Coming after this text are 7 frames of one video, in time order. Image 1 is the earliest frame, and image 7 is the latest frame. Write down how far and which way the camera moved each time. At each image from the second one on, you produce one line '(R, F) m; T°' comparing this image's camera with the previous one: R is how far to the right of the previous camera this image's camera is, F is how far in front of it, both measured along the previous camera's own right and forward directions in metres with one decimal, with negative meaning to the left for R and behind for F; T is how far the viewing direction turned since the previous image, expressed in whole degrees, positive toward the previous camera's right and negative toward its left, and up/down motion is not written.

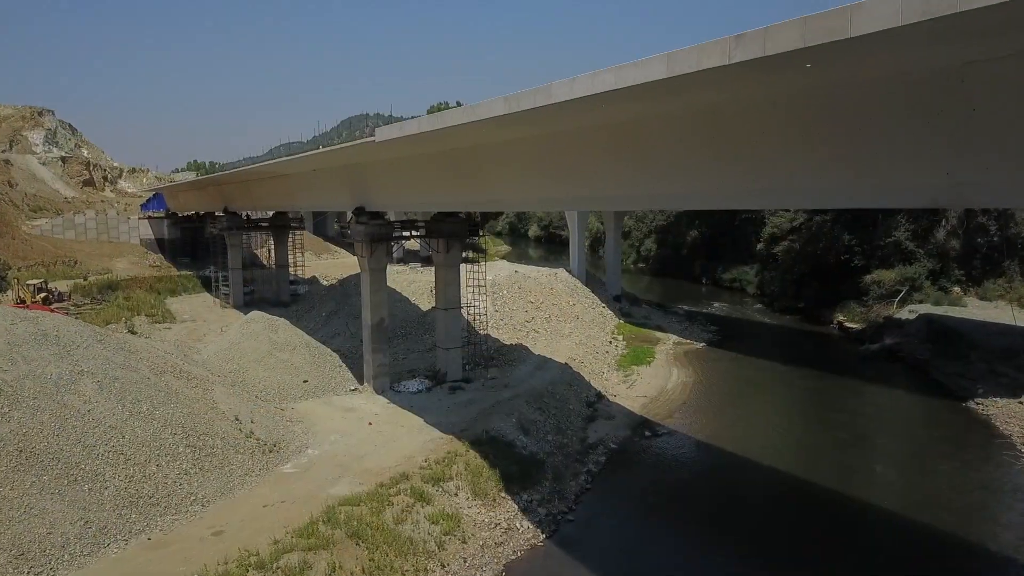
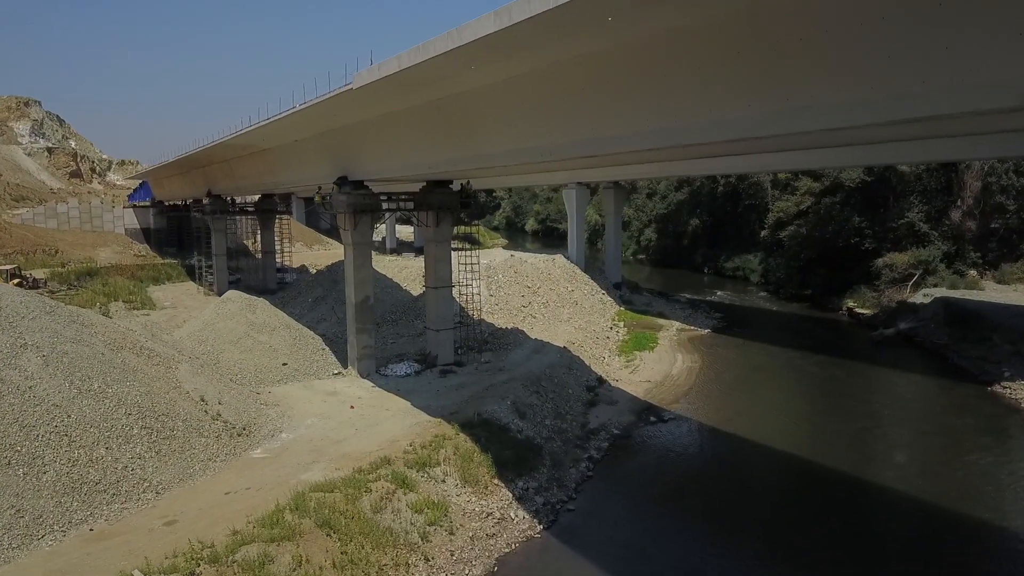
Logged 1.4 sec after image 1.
(+0.1, +1.3) m; 0°
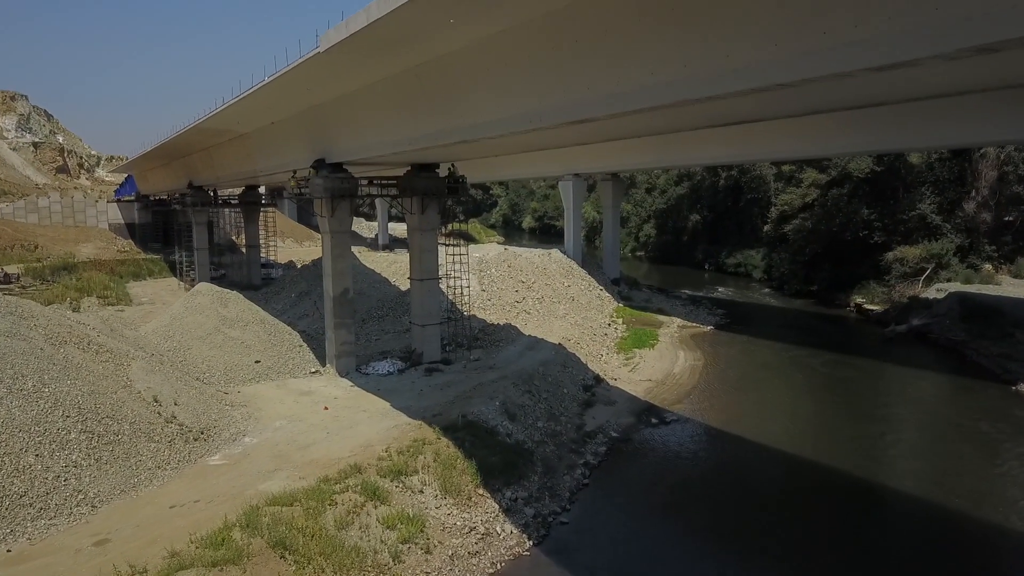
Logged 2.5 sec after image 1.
(+0.2, +1.3) m; 0°
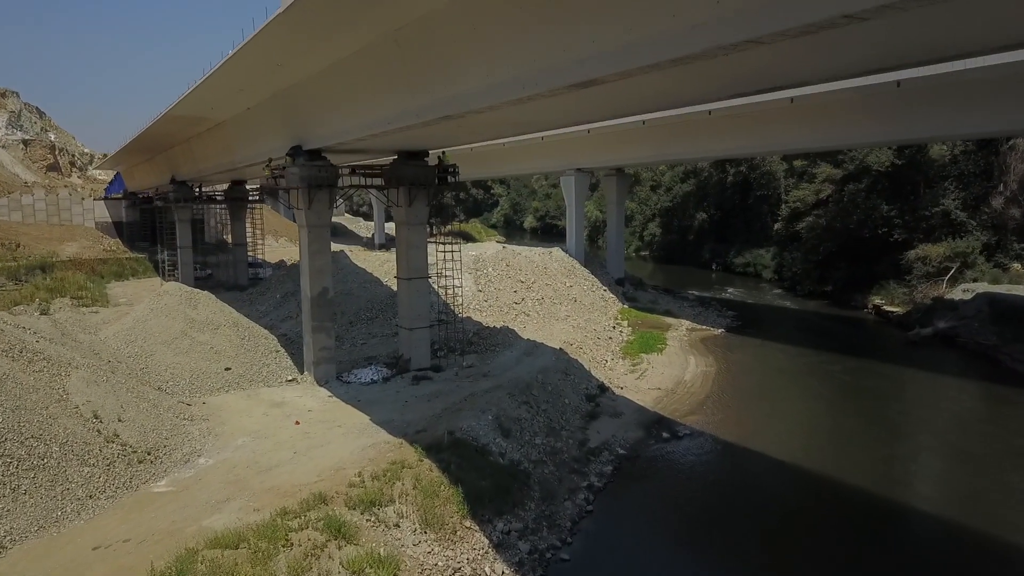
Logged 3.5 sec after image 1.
(+0.1, +1.5) m; 0°
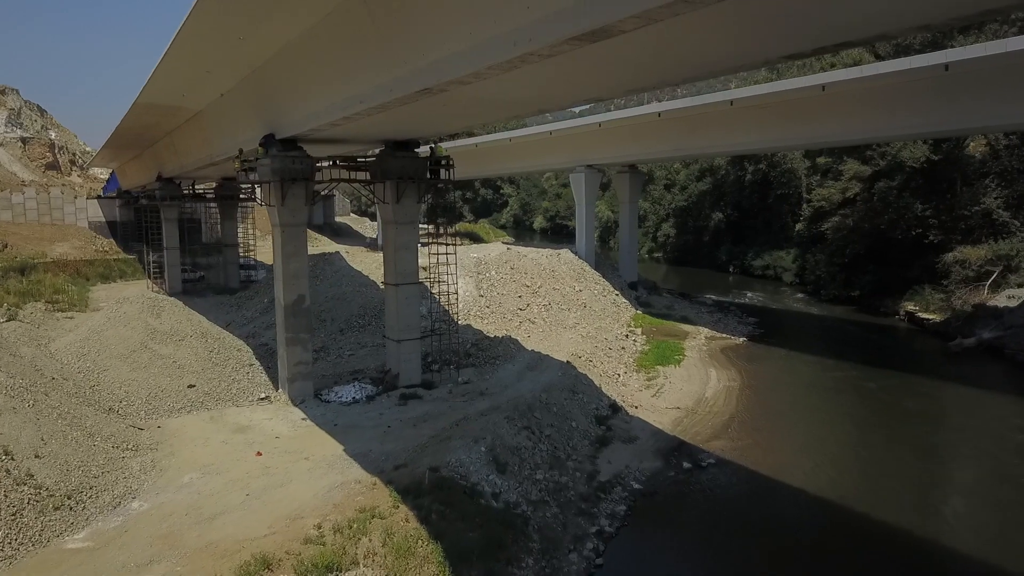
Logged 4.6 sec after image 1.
(+0.2, +1.8) m; -1°
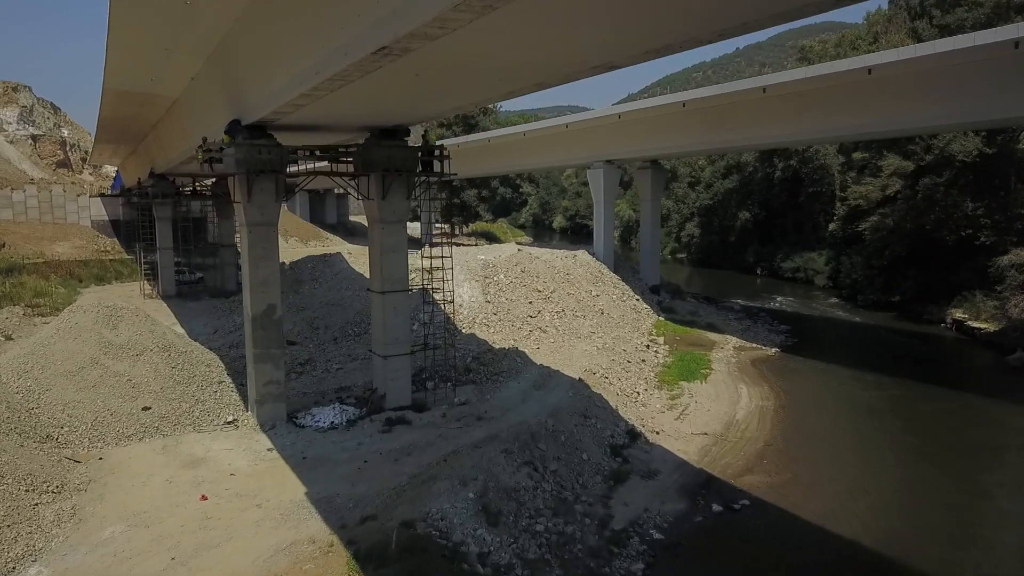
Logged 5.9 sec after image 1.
(+0.3, +1.8) m; -2°
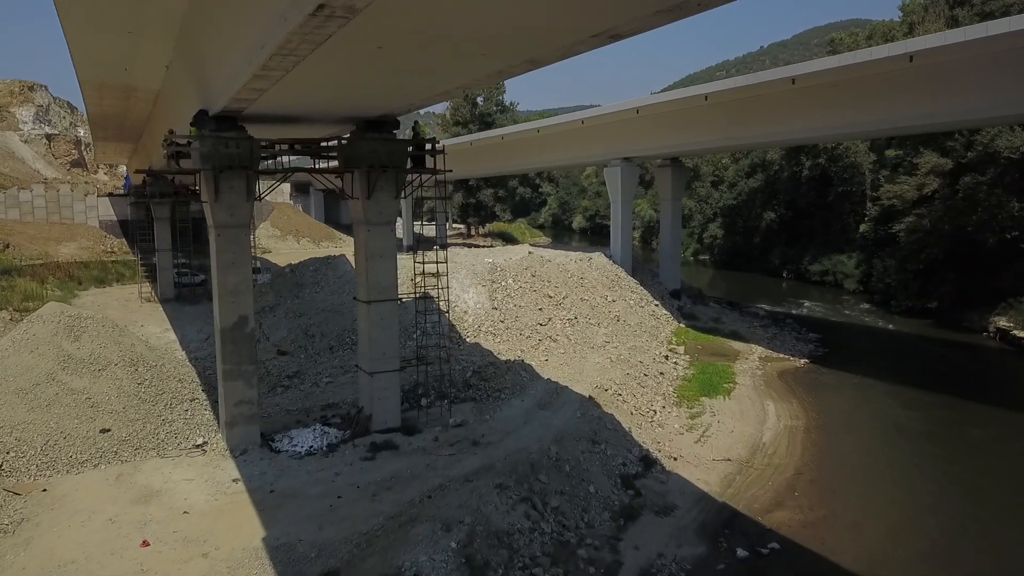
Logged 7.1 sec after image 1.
(+0.3, +1.3) m; -2°
